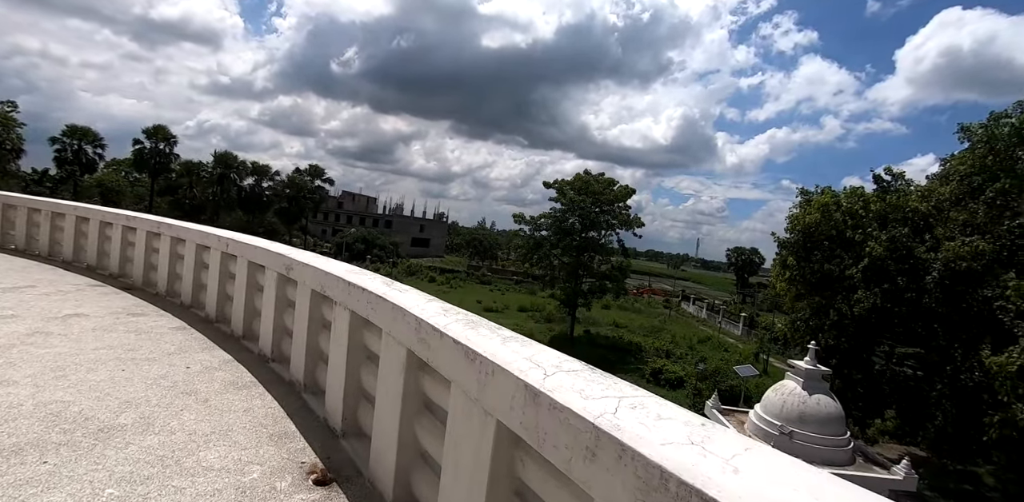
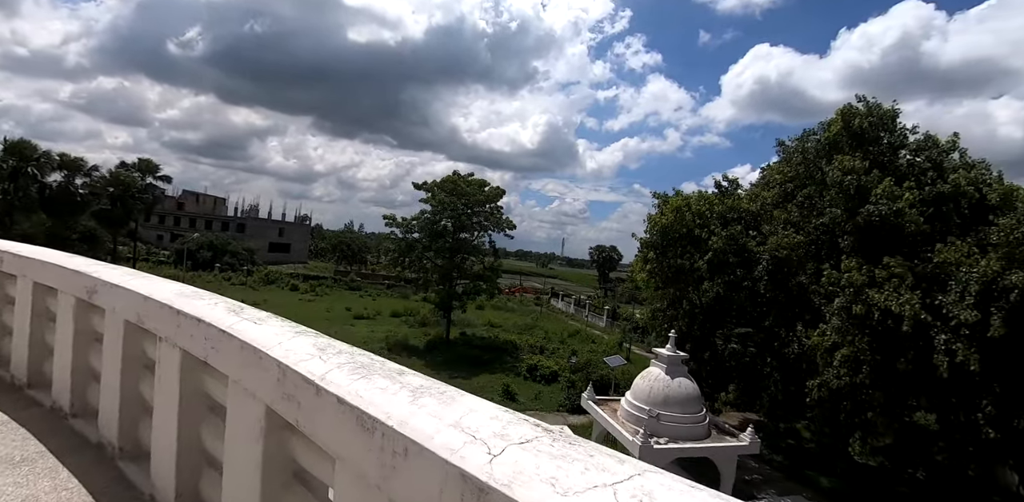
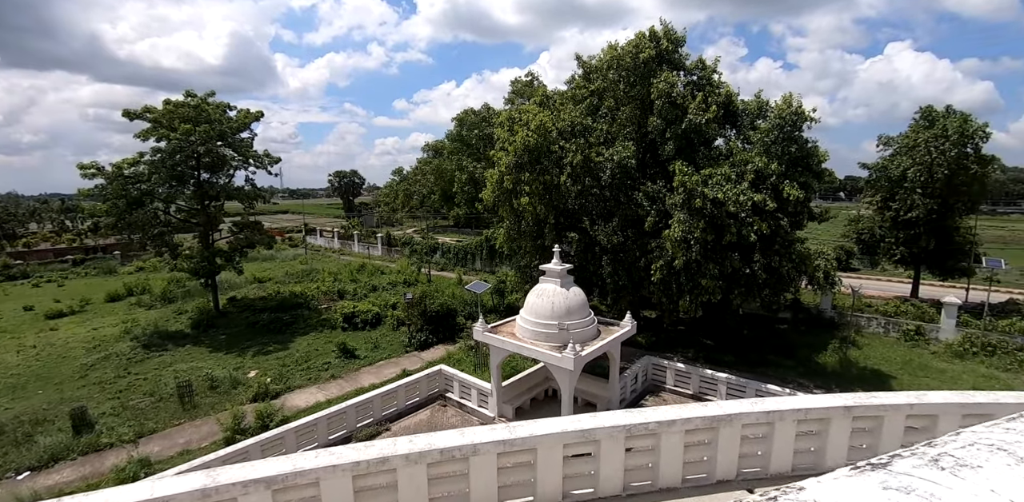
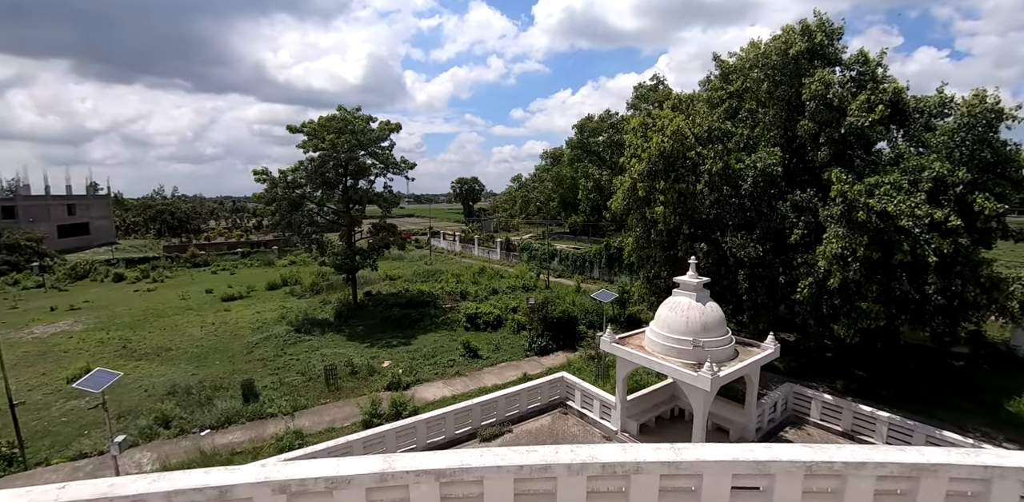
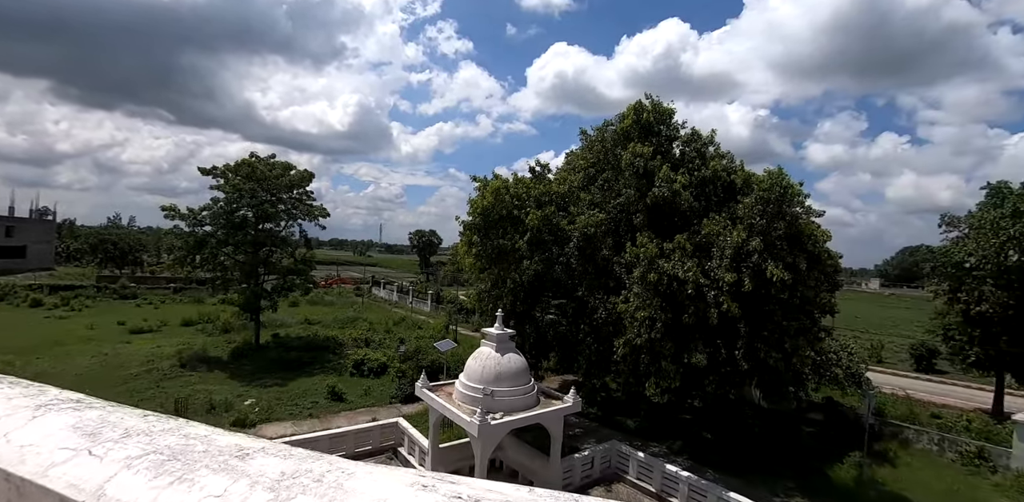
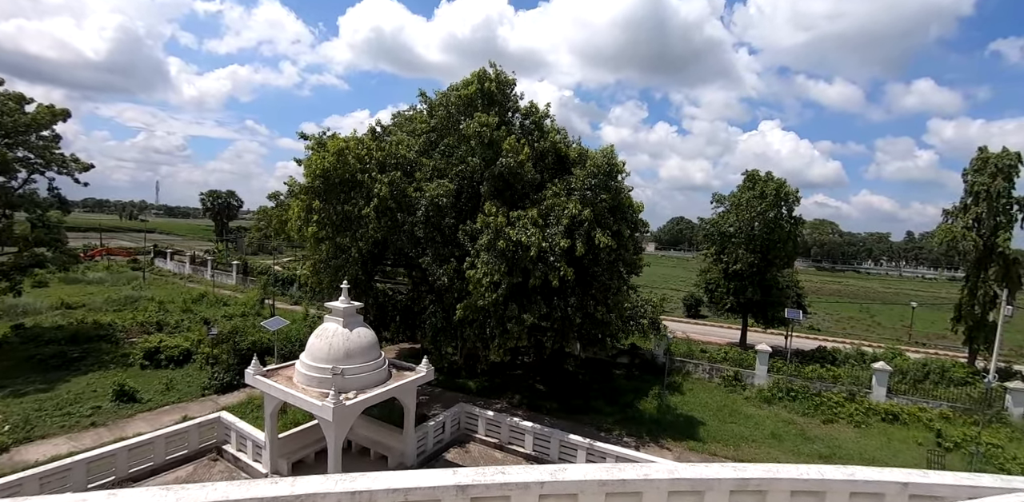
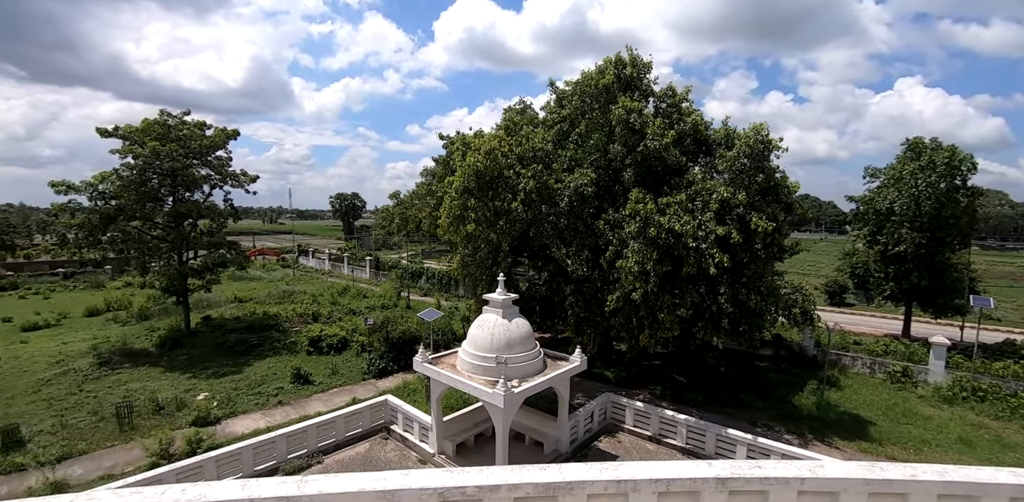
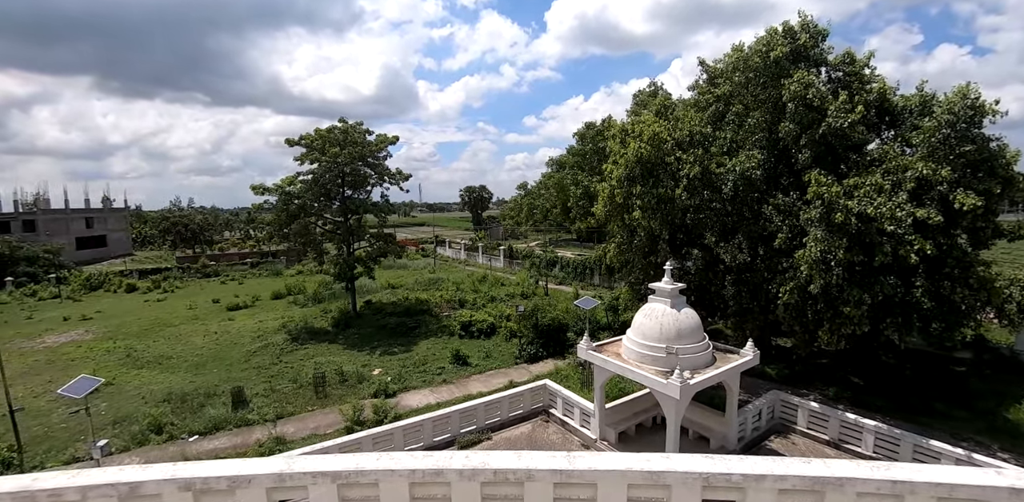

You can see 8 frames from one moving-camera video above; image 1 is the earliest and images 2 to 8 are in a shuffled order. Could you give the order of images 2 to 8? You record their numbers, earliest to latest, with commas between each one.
2, 5, 6, 7, 8, 3, 4
